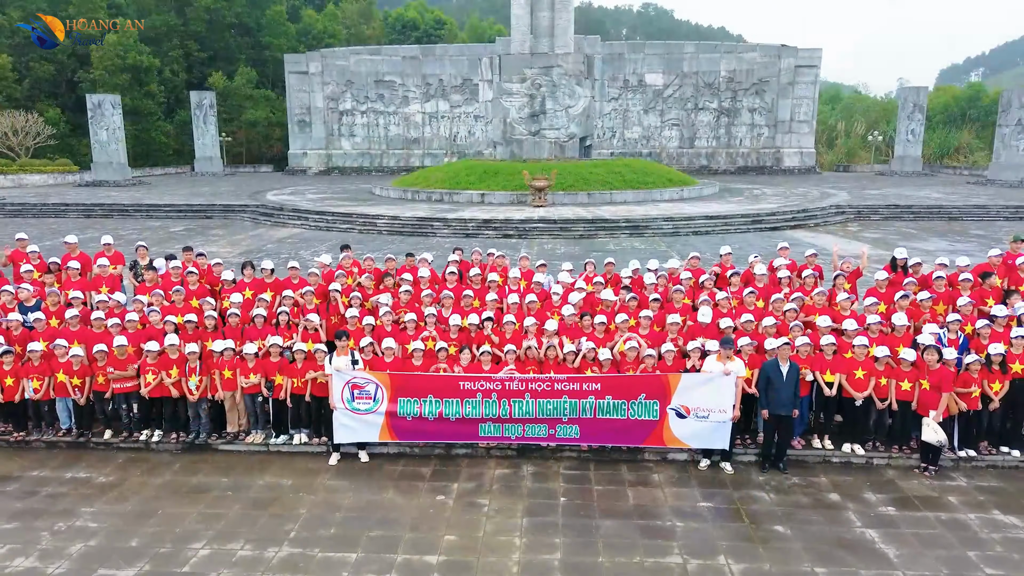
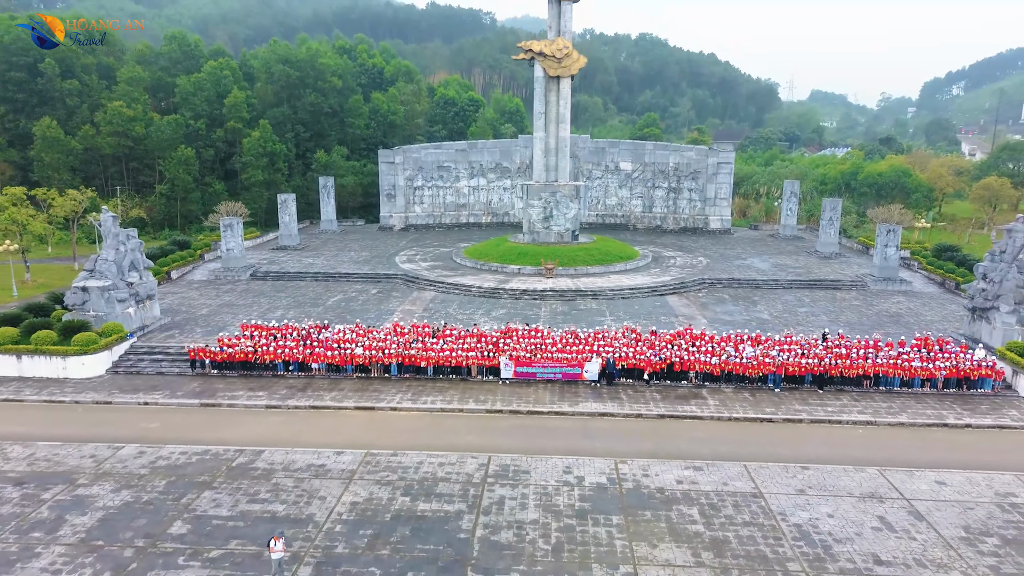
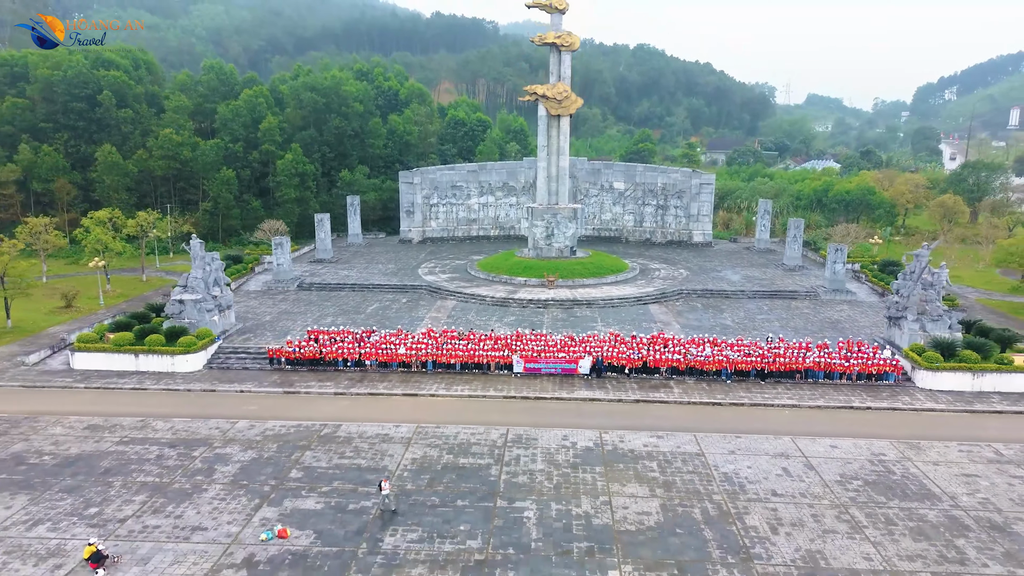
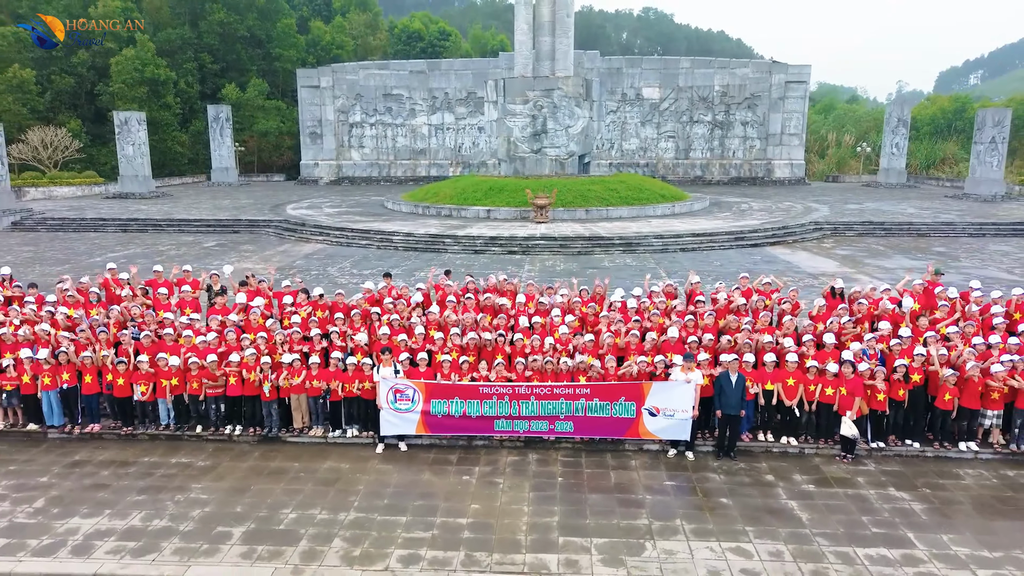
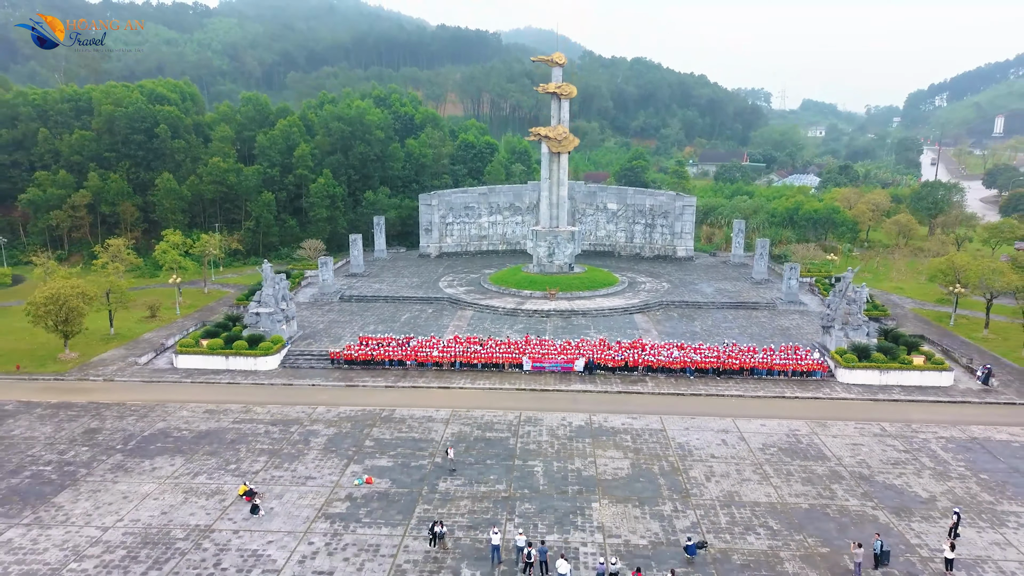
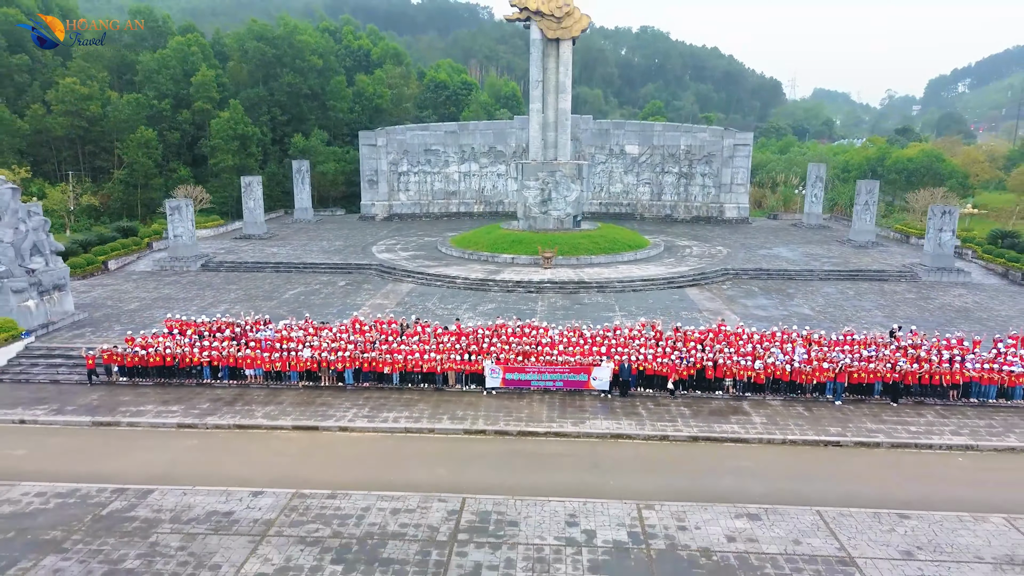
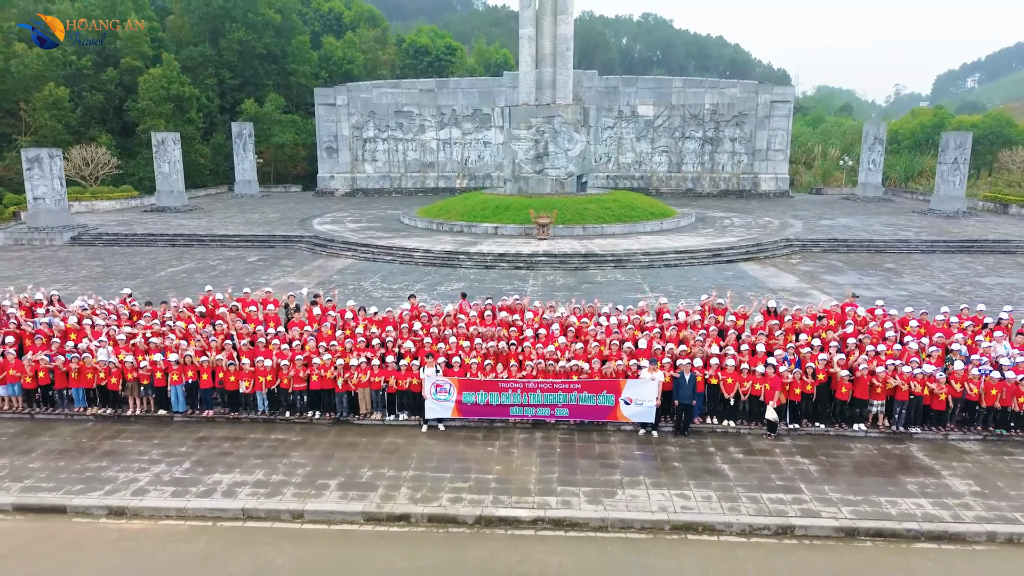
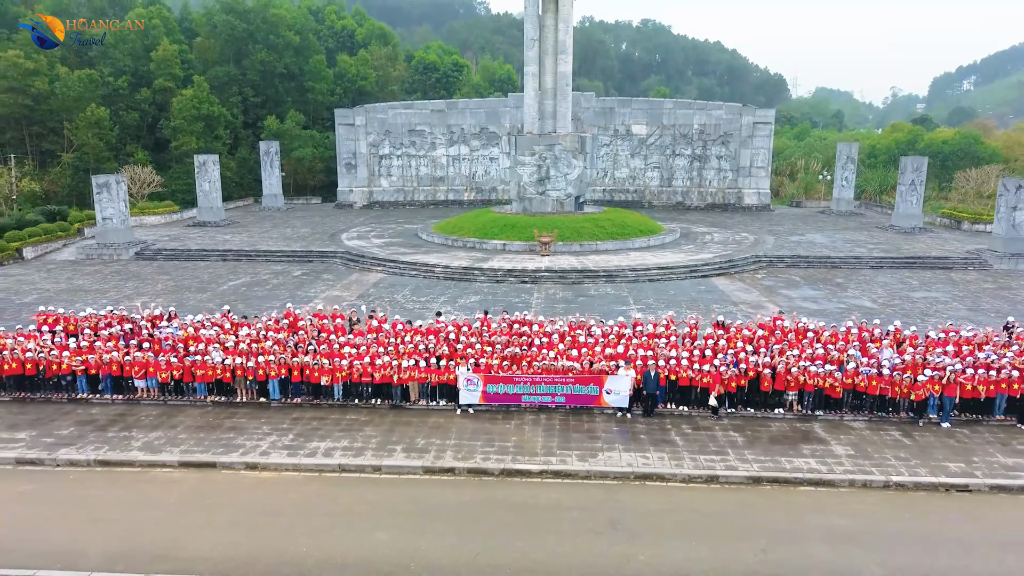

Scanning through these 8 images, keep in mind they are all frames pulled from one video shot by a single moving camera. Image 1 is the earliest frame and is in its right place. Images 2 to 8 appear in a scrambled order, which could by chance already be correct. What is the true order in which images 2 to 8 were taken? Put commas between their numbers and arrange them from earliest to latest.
4, 7, 8, 6, 2, 3, 5
